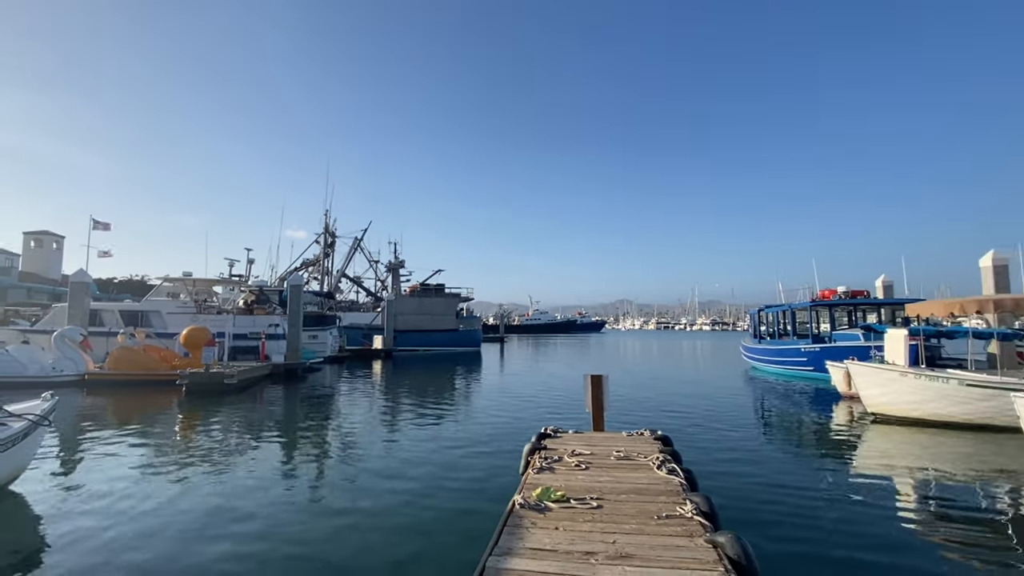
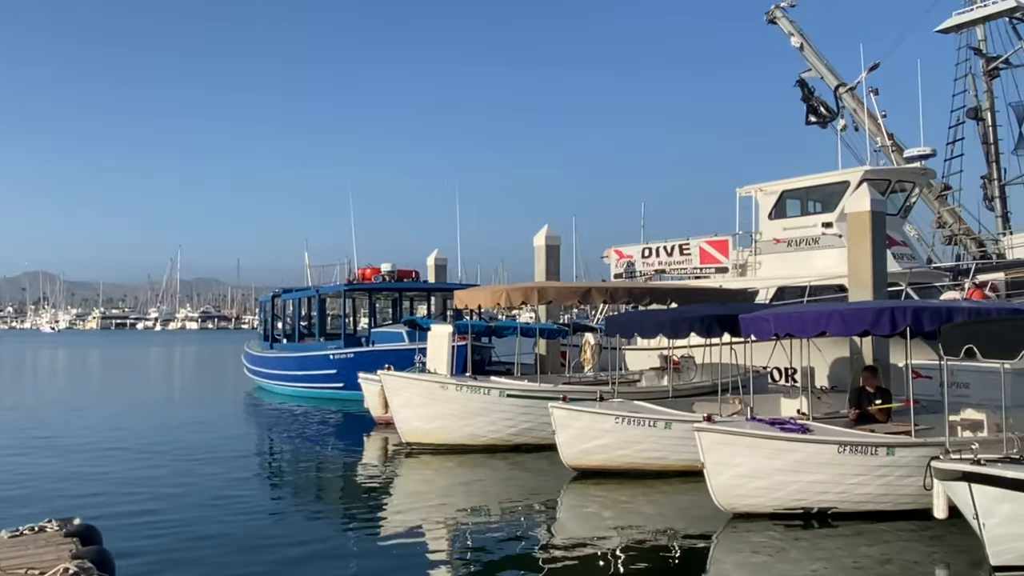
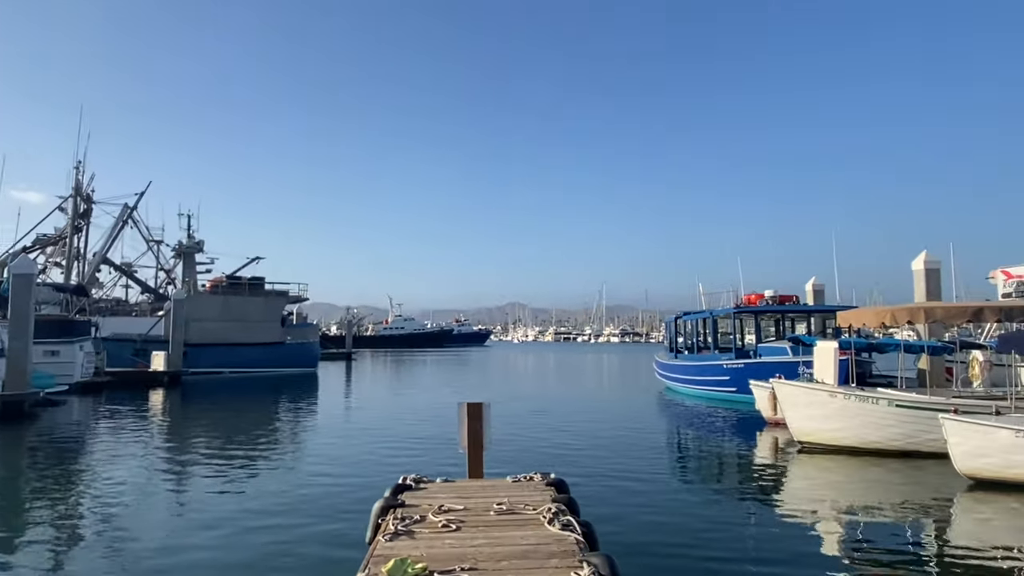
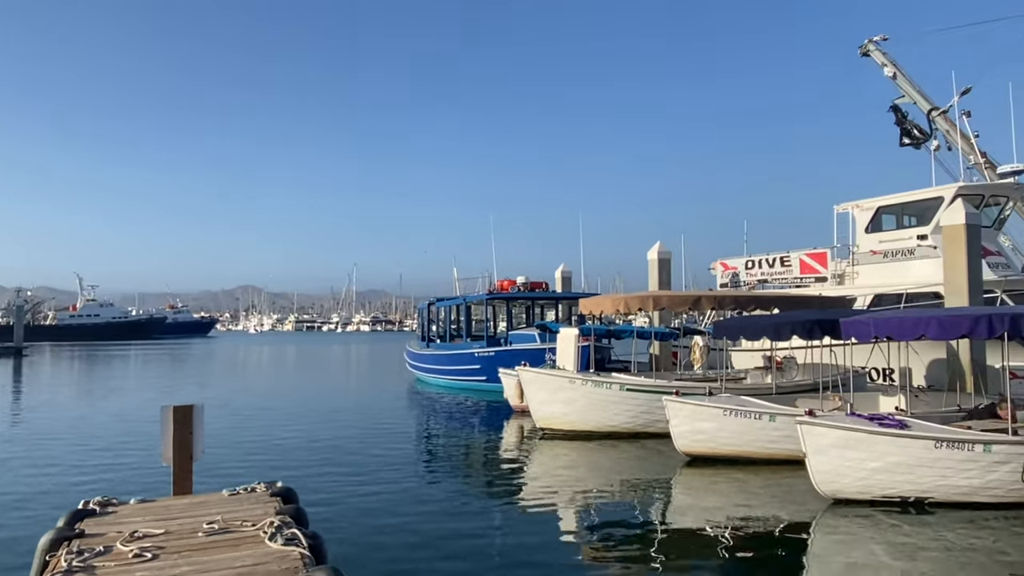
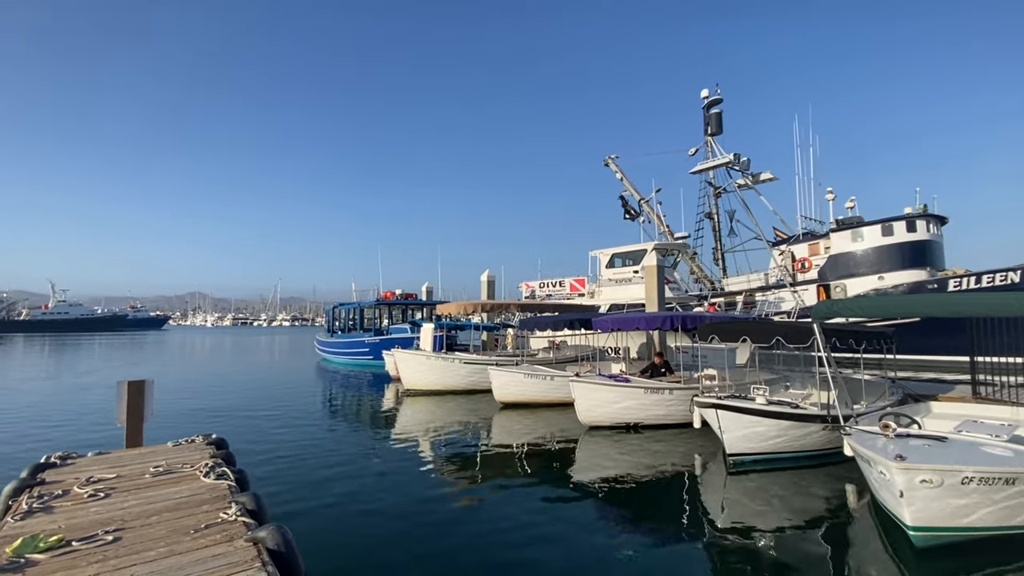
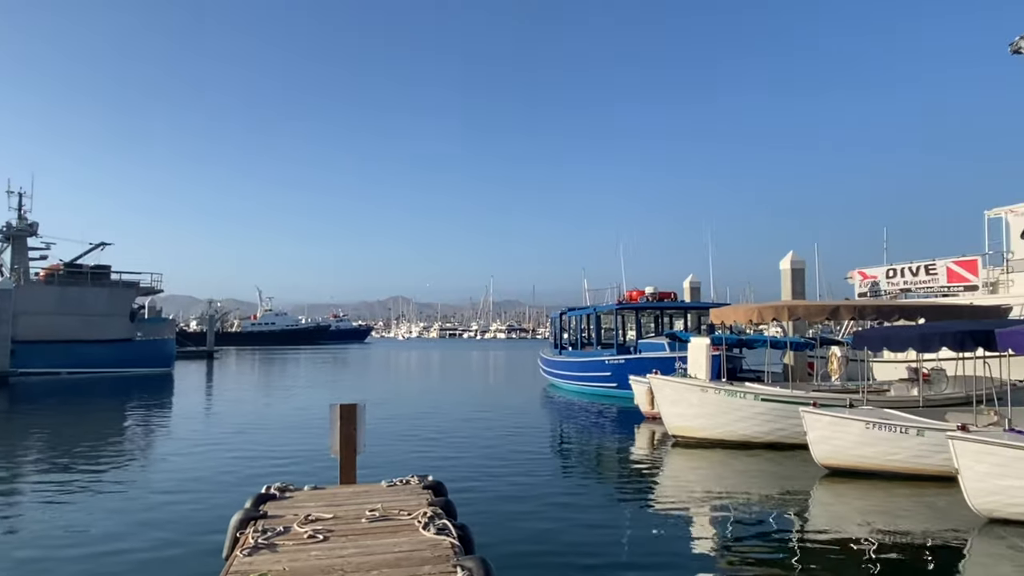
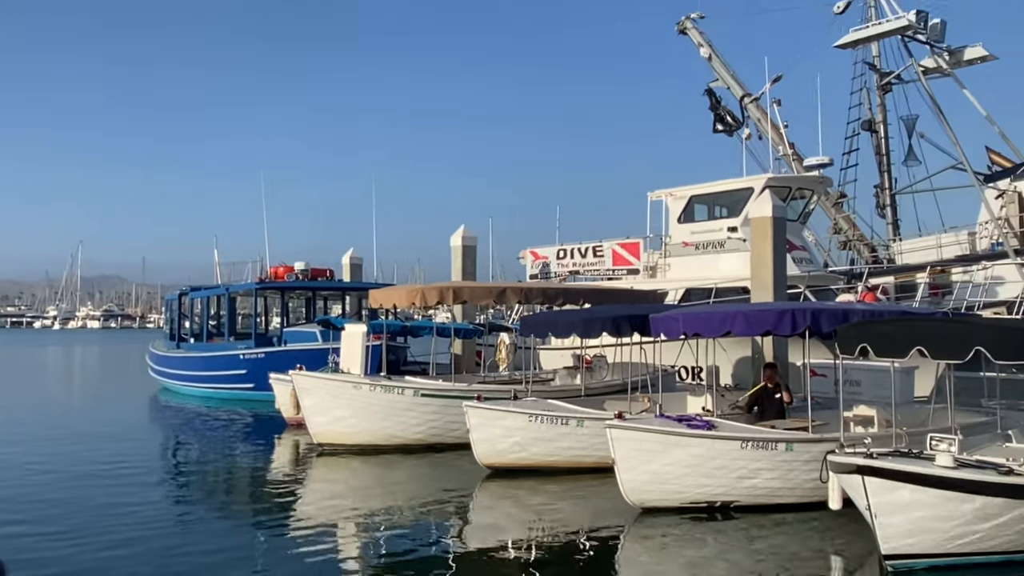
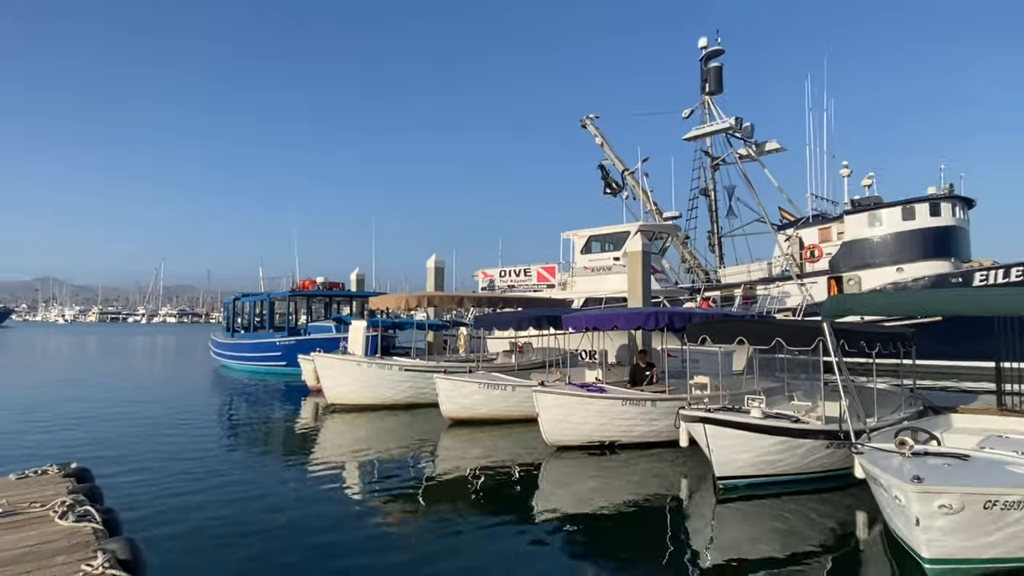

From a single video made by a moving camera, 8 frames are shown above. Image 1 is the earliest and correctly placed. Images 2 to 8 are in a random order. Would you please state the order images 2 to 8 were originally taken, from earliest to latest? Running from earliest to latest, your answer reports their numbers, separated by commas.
3, 6, 4, 2, 7, 8, 5
